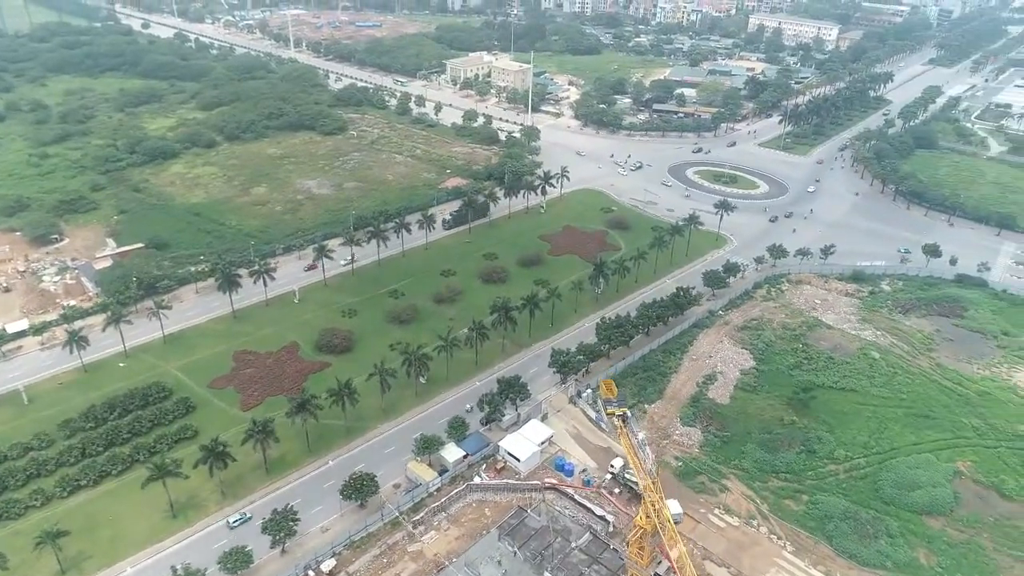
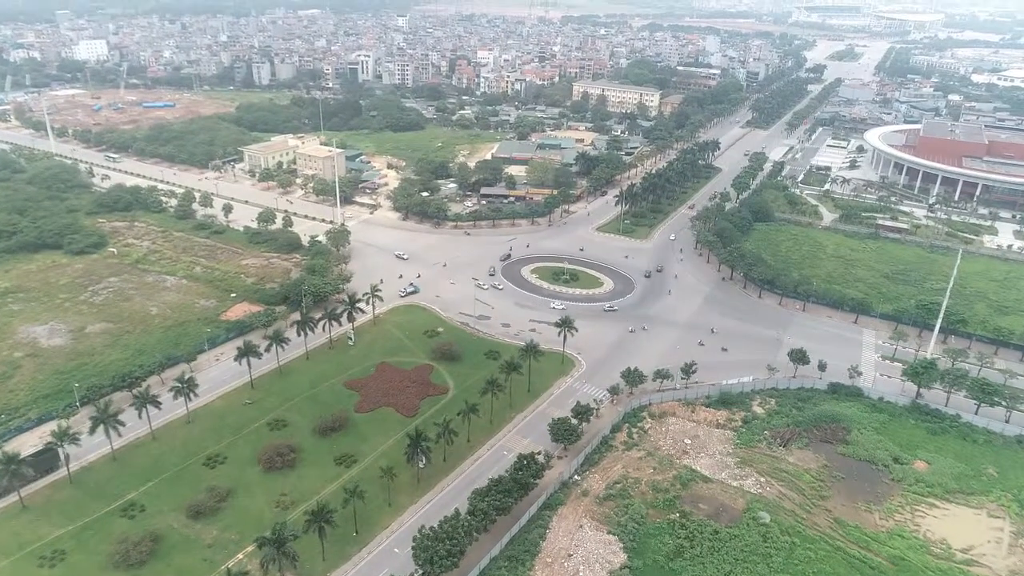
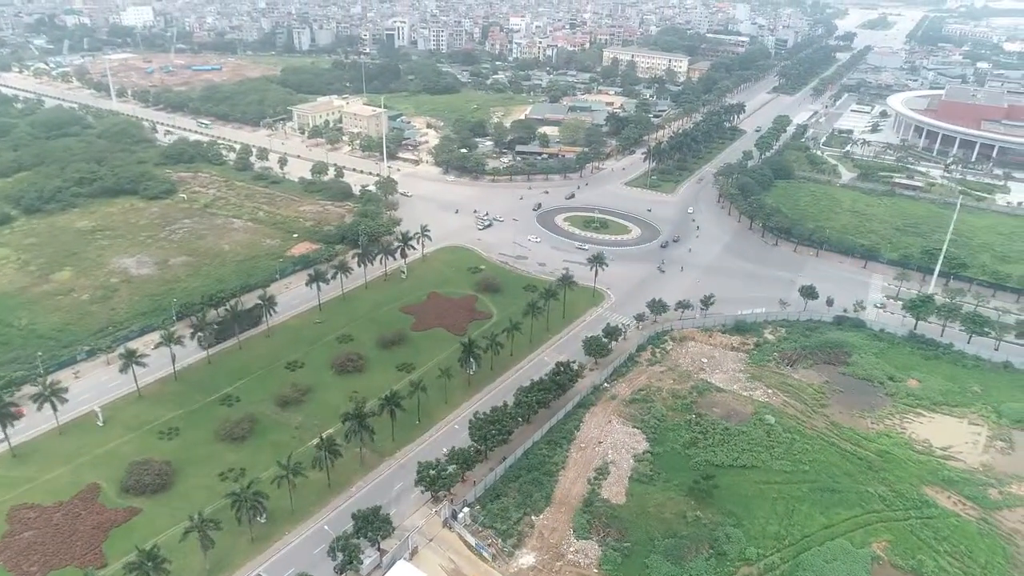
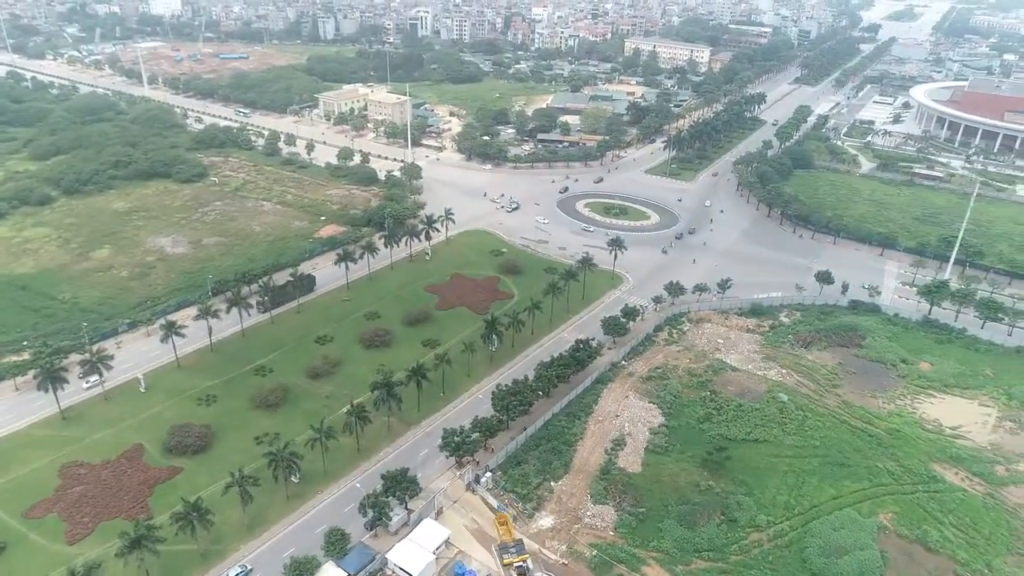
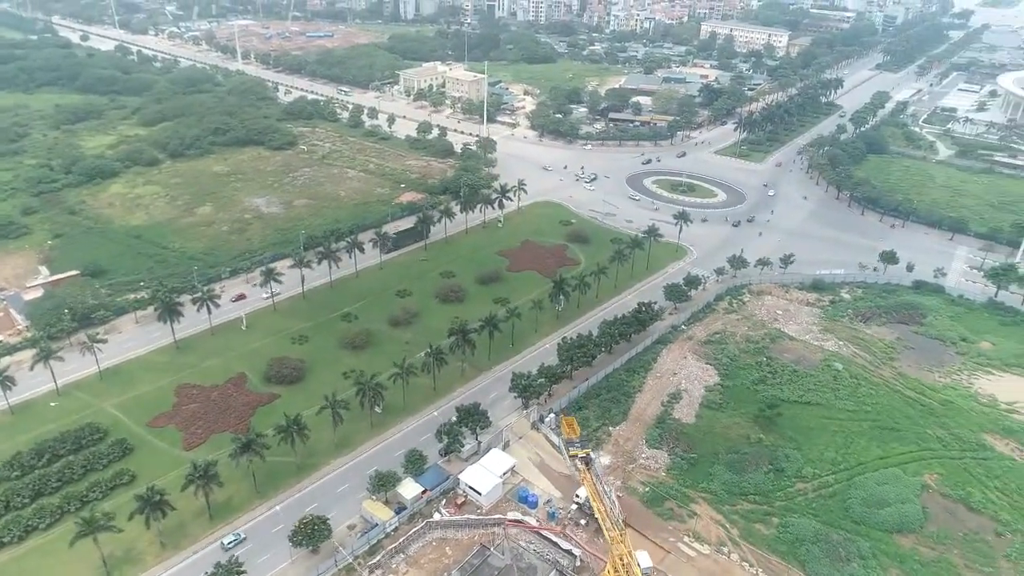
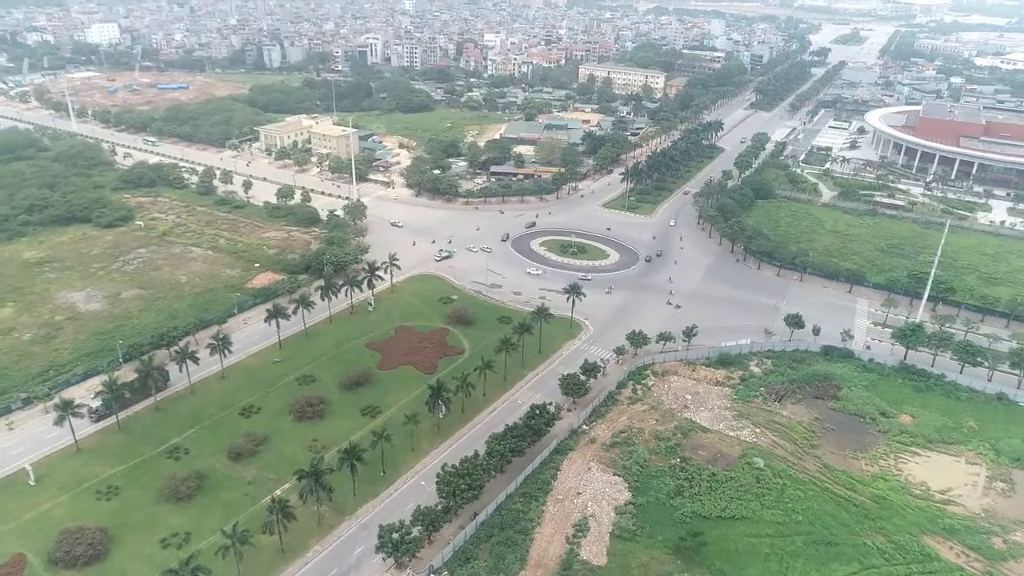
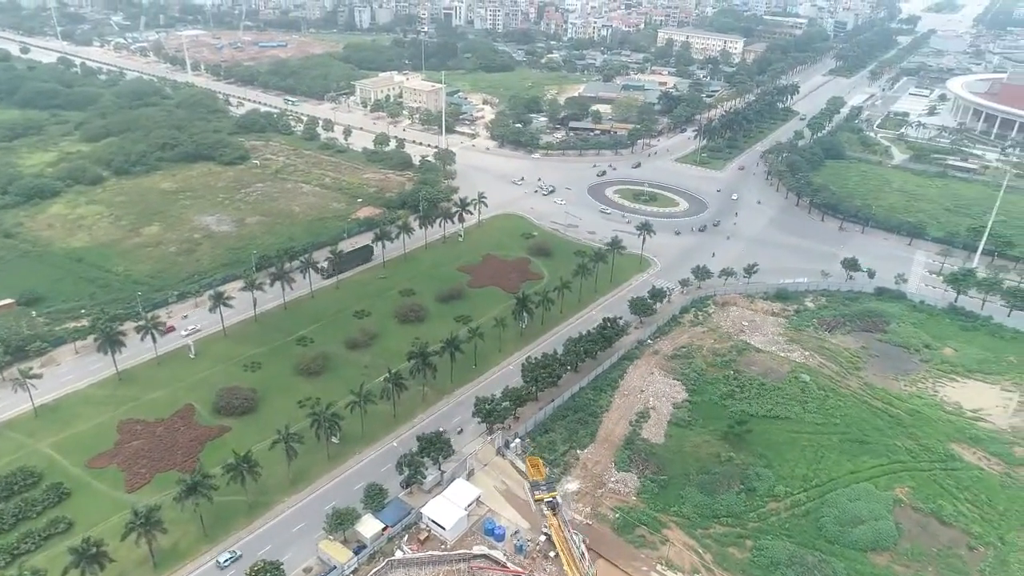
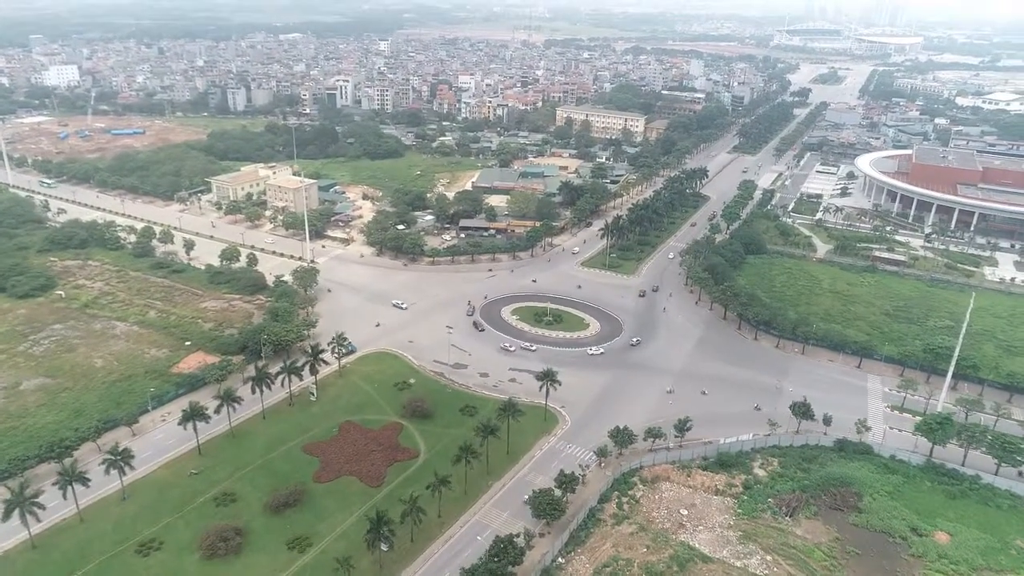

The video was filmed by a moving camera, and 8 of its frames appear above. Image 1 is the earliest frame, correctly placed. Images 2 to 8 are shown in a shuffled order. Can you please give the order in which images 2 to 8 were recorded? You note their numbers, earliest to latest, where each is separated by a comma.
5, 7, 4, 3, 6, 2, 8
